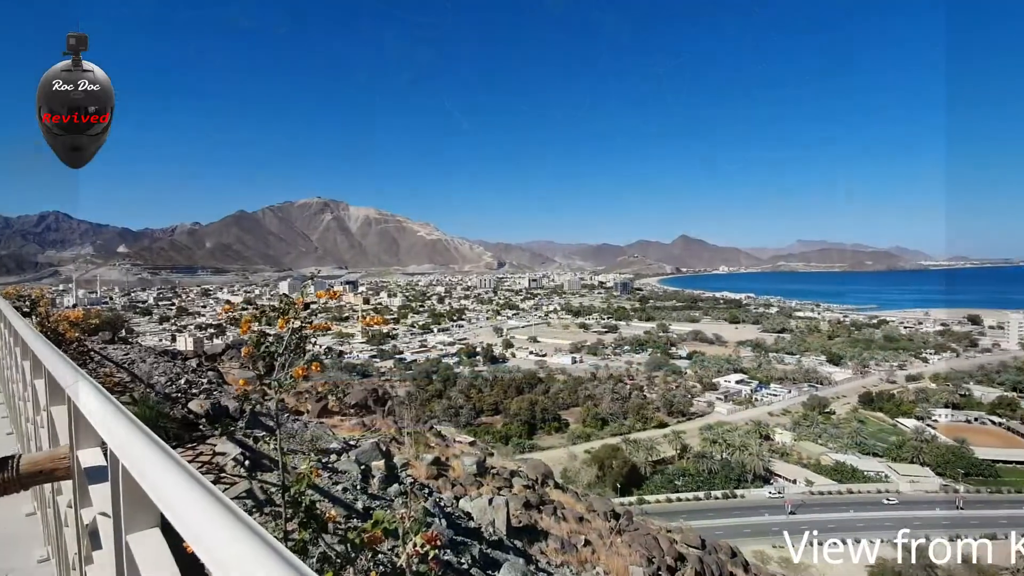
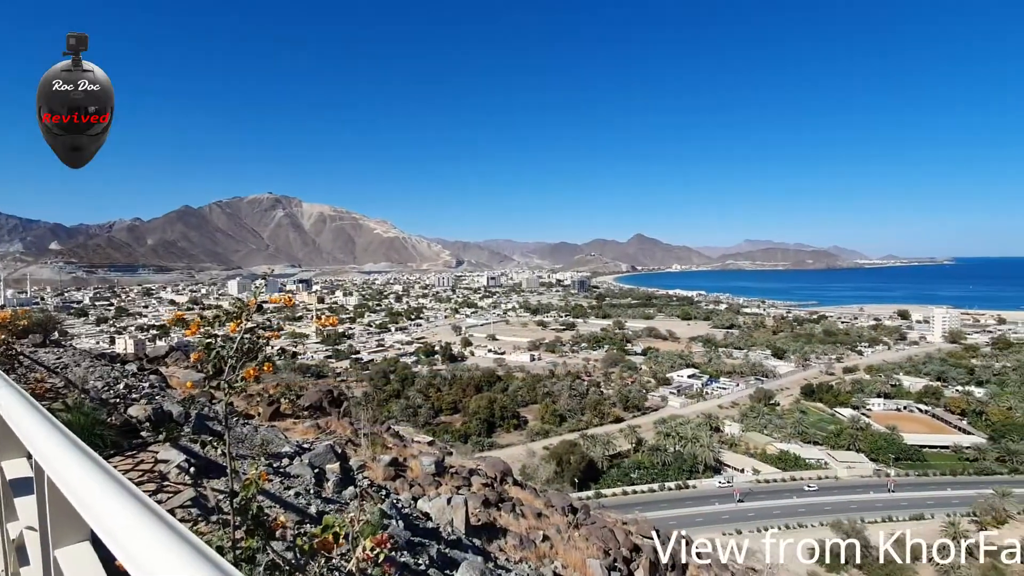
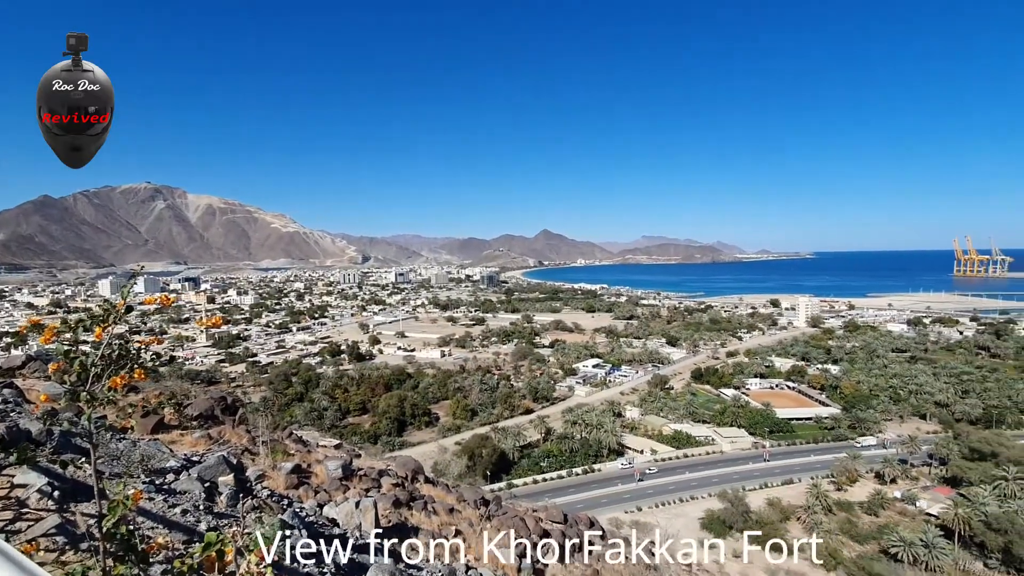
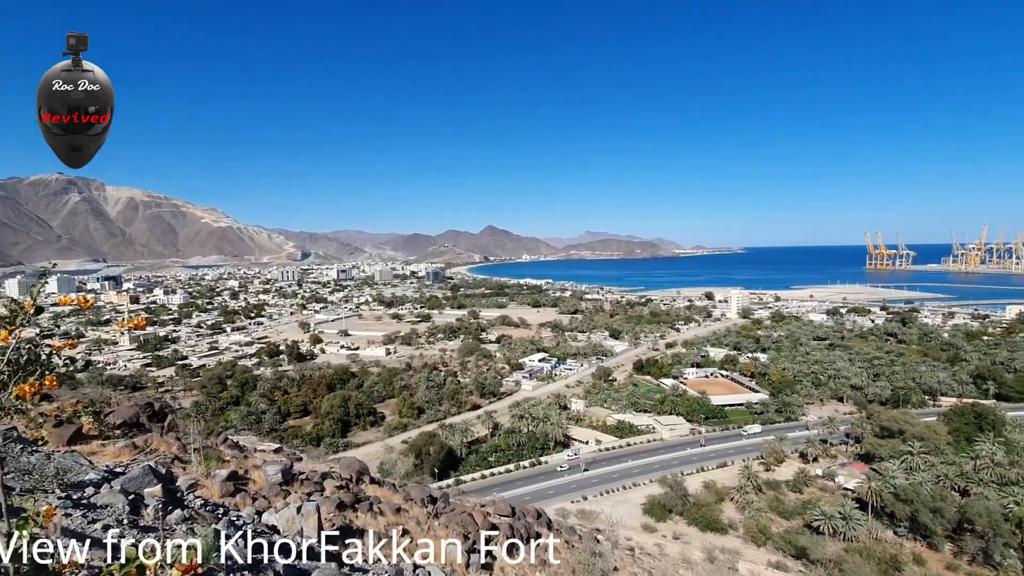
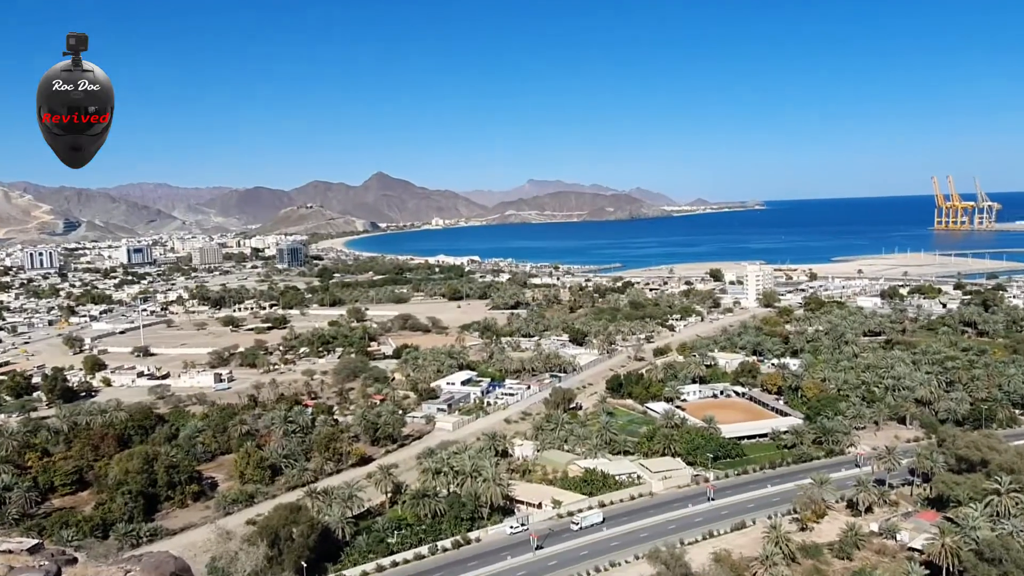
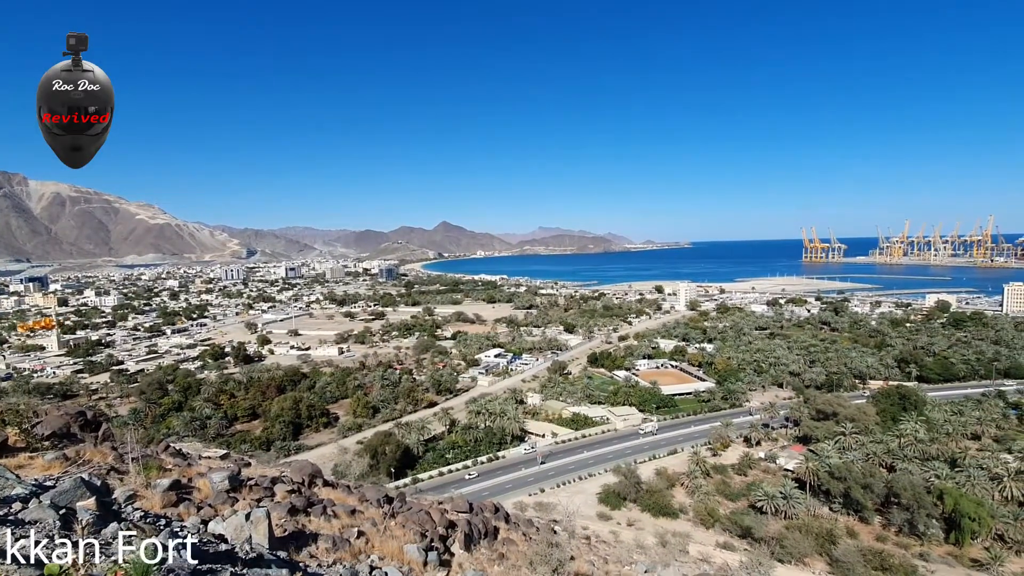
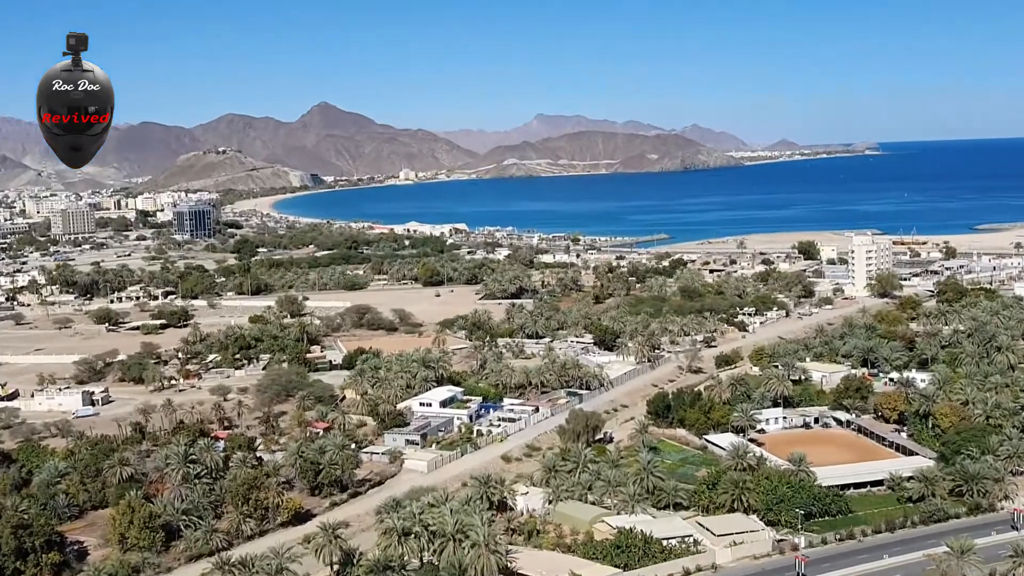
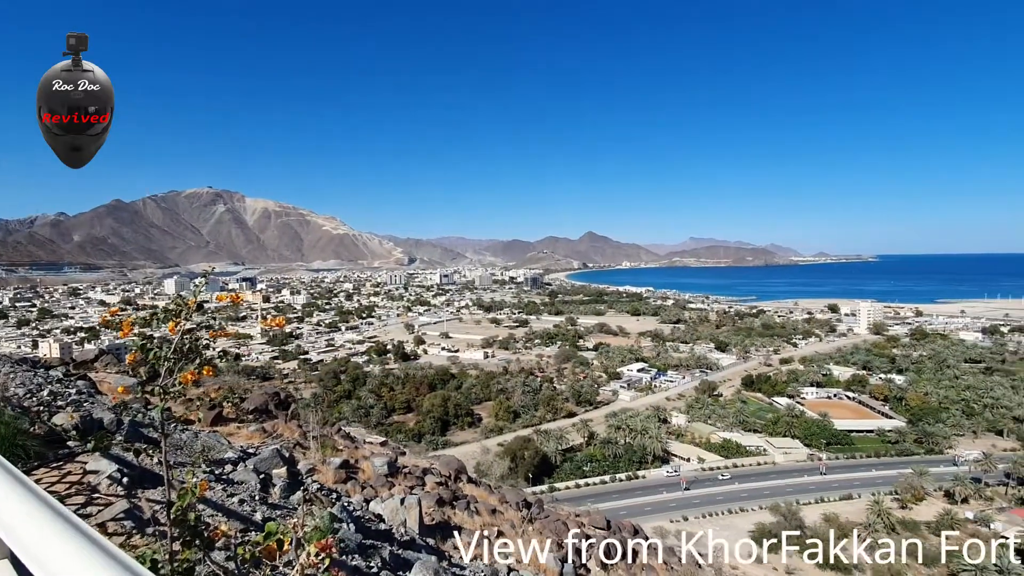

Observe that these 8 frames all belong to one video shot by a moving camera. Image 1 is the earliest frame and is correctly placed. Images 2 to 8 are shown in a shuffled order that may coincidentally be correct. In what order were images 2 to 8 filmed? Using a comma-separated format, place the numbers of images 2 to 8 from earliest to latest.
2, 8, 3, 4, 6, 5, 7
